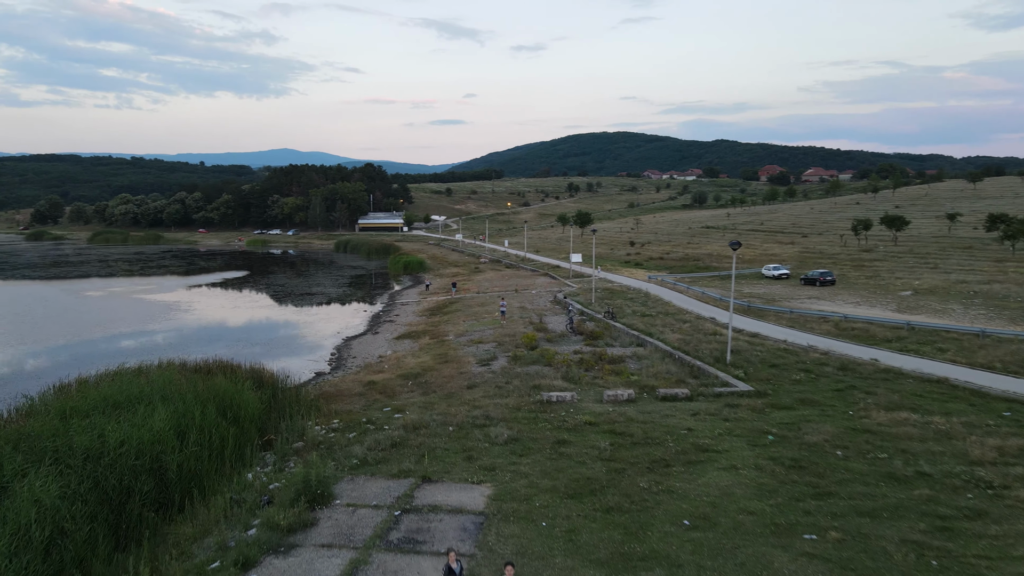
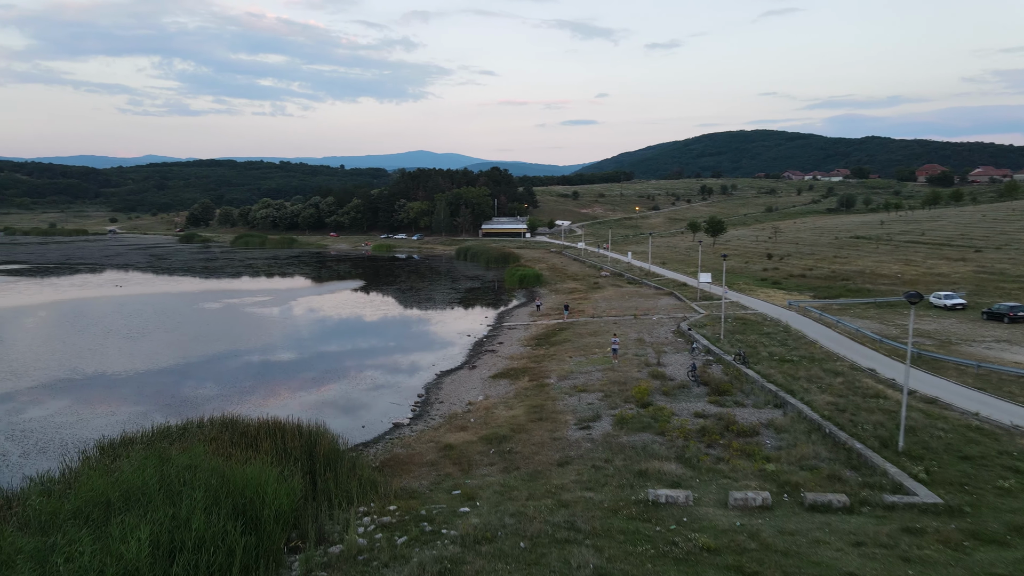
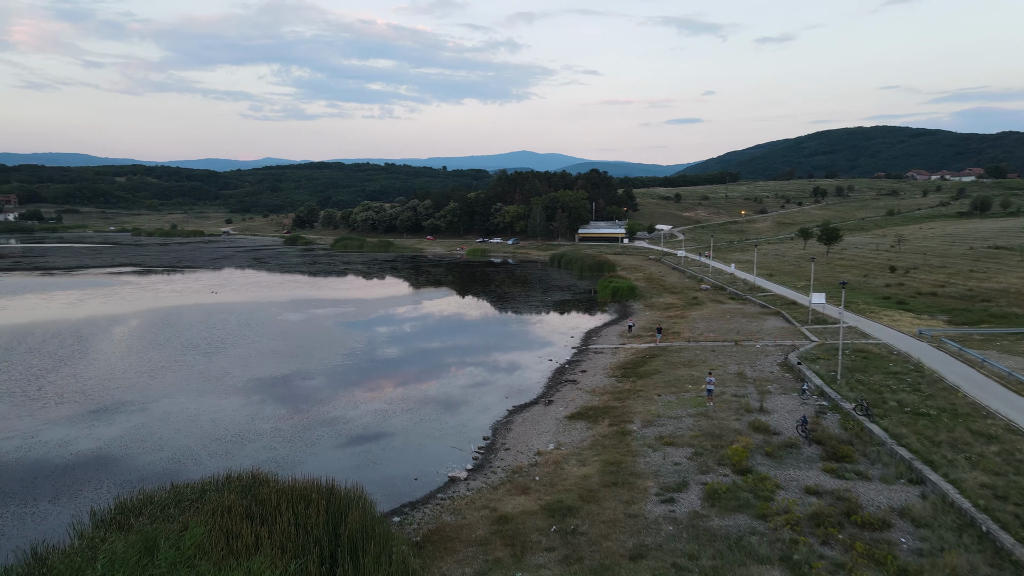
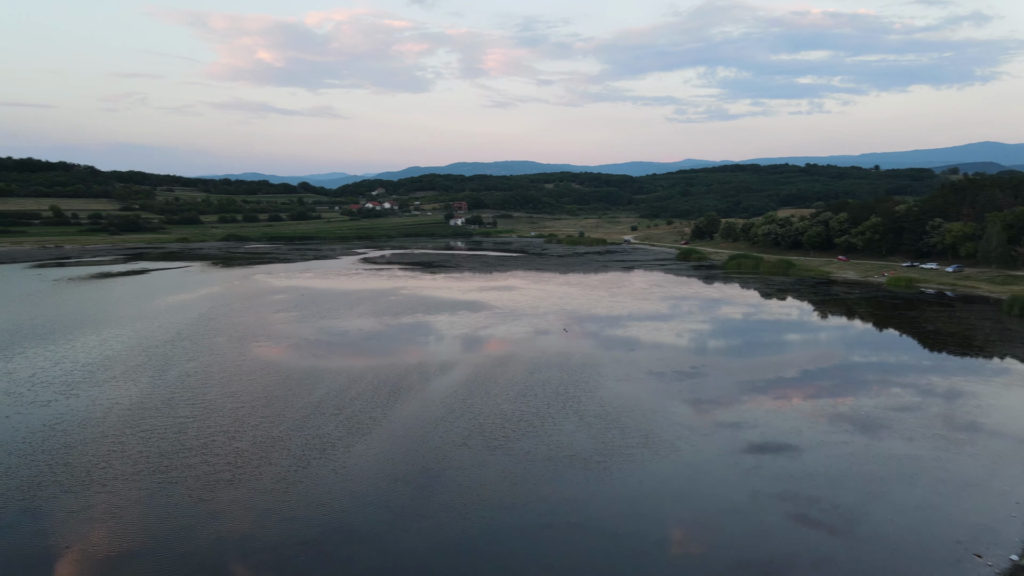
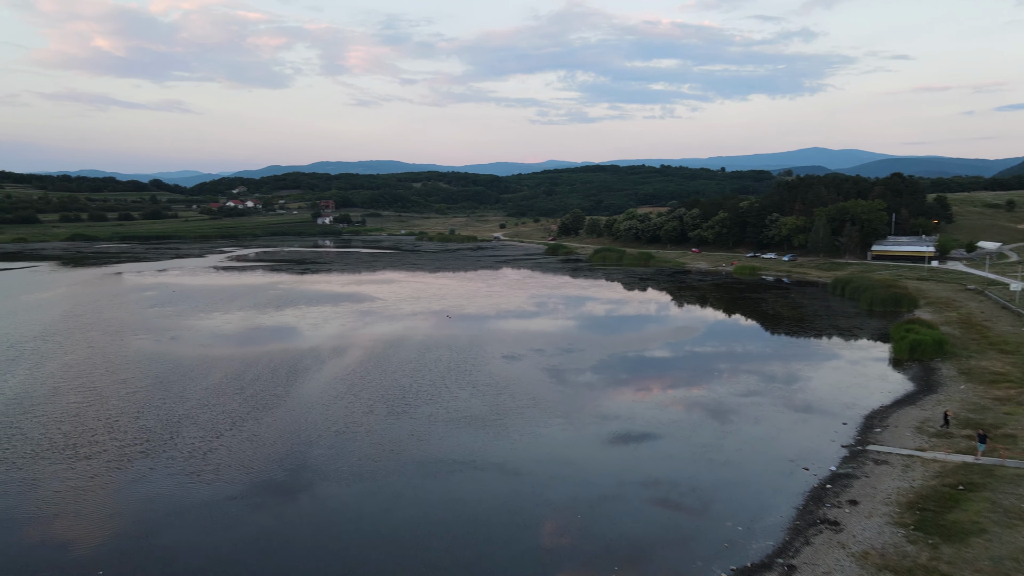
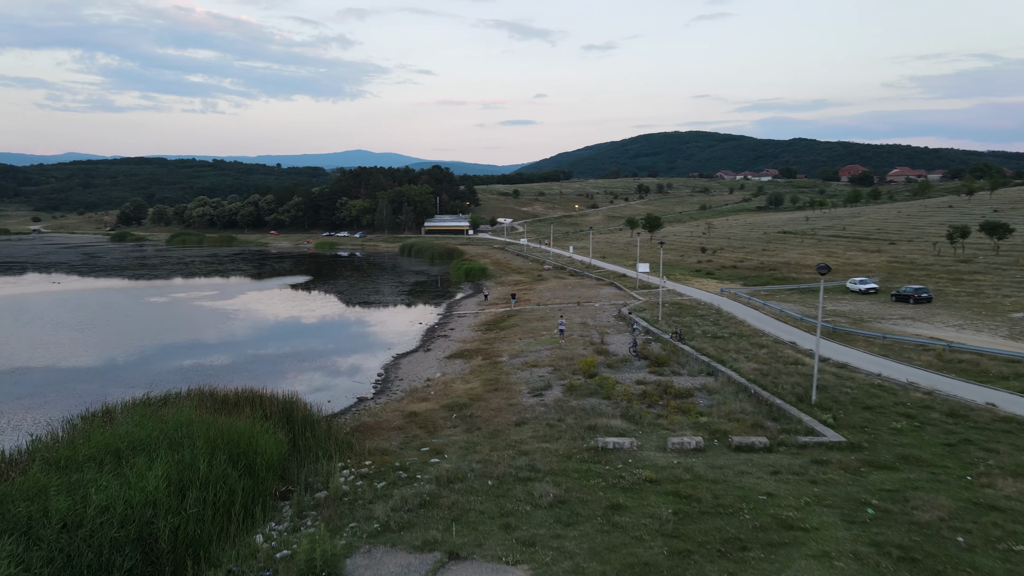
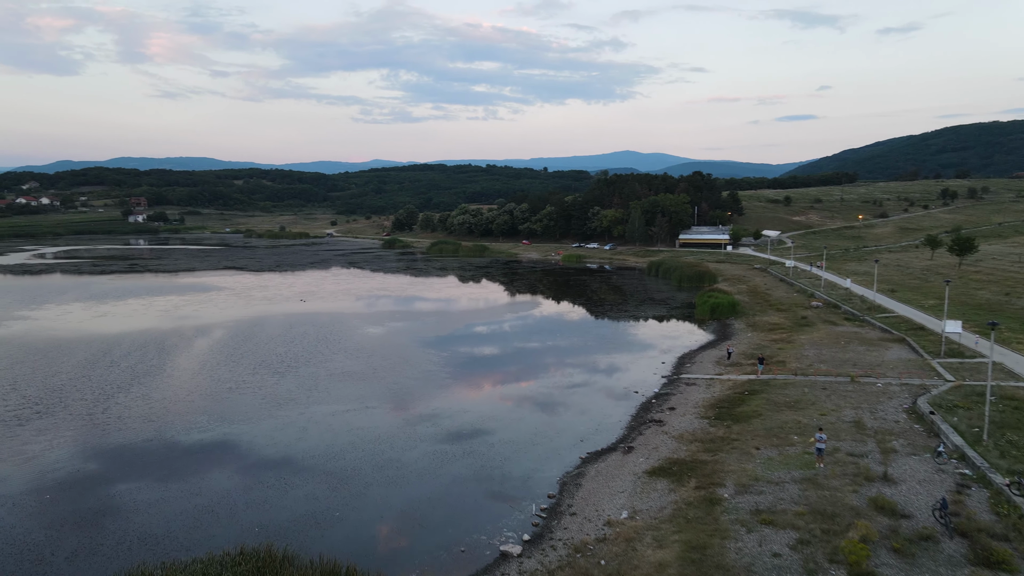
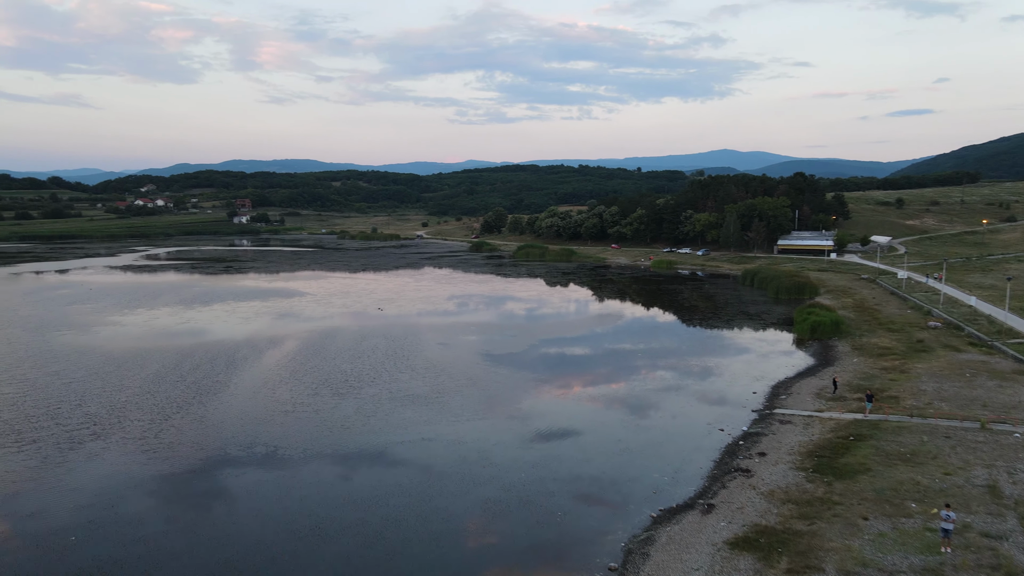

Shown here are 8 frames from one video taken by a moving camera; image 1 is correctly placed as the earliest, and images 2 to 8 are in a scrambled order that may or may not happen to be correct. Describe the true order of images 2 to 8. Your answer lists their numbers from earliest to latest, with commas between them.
6, 2, 3, 7, 8, 5, 4
